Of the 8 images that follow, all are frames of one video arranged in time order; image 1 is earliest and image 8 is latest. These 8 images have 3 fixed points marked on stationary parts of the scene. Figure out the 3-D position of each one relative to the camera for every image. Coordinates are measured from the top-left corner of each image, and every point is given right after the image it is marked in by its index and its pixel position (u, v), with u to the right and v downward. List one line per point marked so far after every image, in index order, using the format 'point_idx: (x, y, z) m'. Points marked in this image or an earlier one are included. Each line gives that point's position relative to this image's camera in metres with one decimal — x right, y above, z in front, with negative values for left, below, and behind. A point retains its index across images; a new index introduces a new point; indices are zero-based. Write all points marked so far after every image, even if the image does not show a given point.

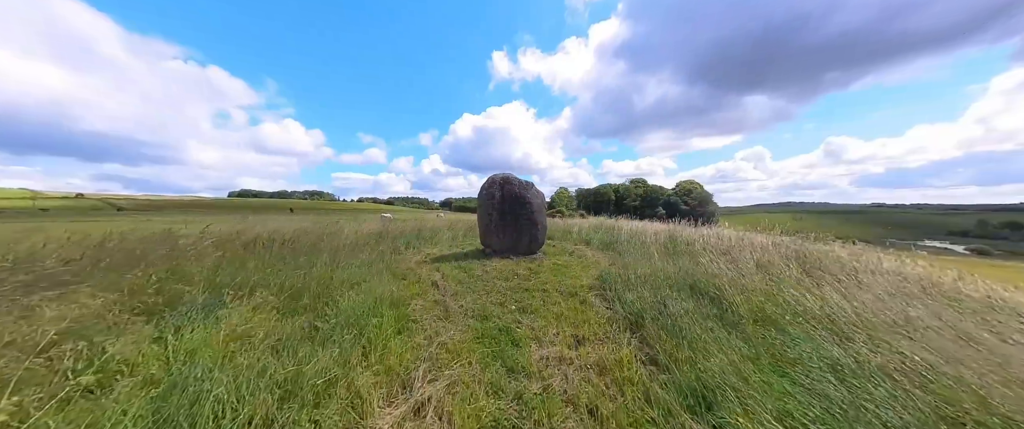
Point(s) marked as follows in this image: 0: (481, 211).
0: (-0.7, +0.1, +6.5) m
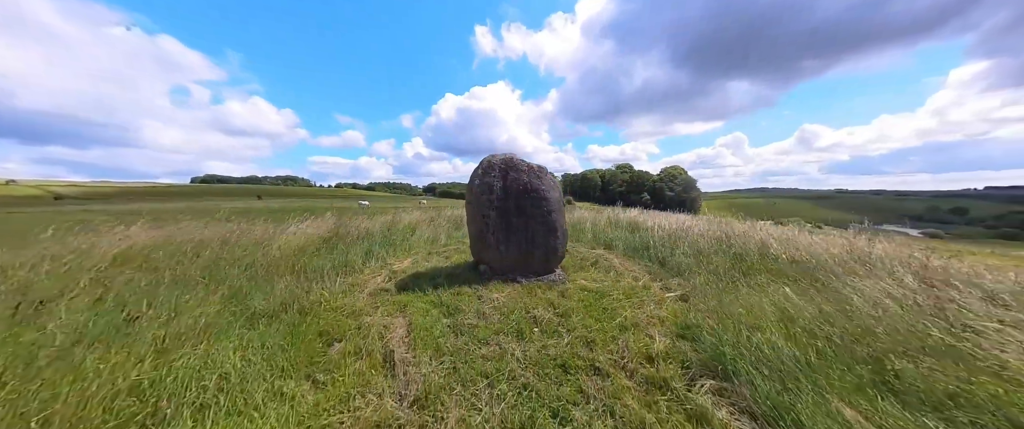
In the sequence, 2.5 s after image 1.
0: (-0.6, +0.1, +4.3) m
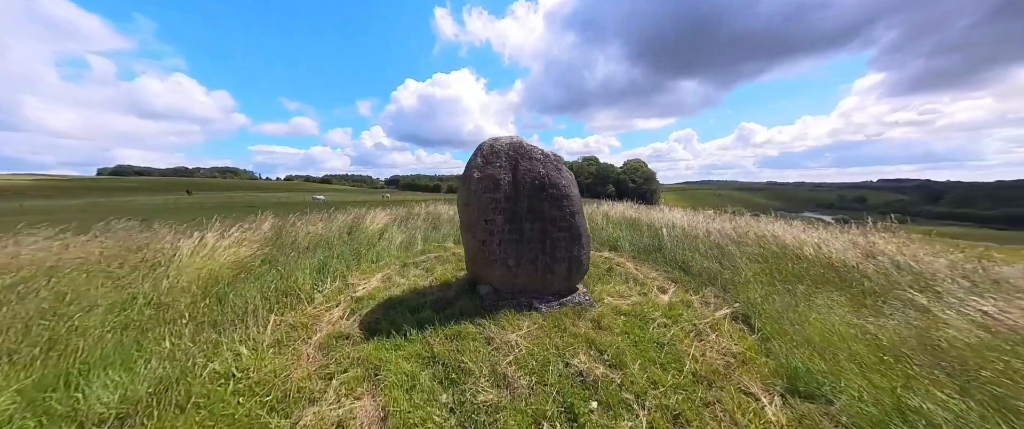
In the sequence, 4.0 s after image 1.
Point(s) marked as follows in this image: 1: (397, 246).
0: (-0.5, 0.0, +3.1) m
1: (-2.0, -0.5, +4.9) m
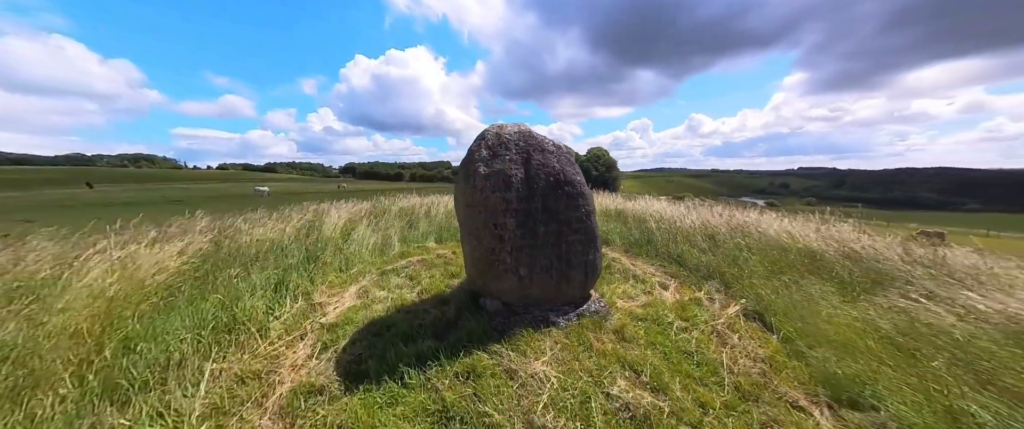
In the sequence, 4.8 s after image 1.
0: (-0.4, 0.0, +2.6) m
1: (-2.1, -0.5, +4.2) m
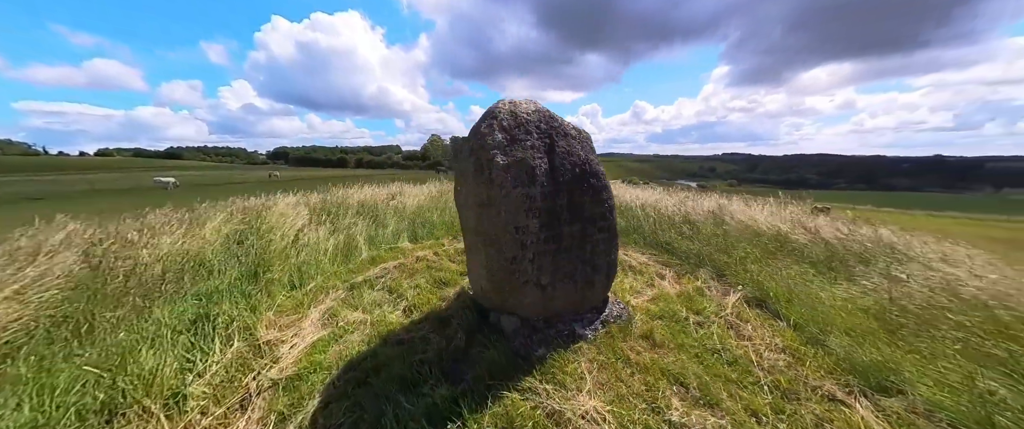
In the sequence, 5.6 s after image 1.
0: (-0.2, 0.0, +2.0) m
1: (-2.1, -0.5, +3.4) m
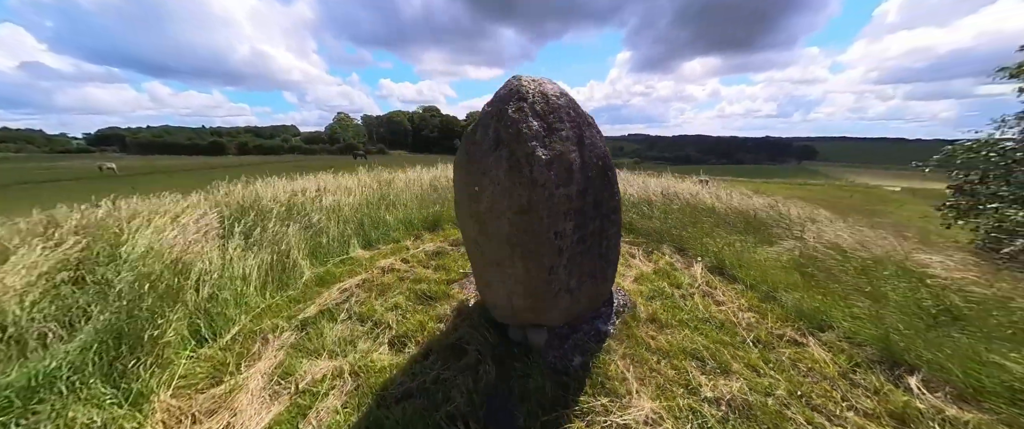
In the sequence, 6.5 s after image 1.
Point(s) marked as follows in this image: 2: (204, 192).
0: (0.0, 0.0, +1.6) m
1: (-2.2, -0.6, +2.4) m
2: (-4.0, +0.3, +3.9) m
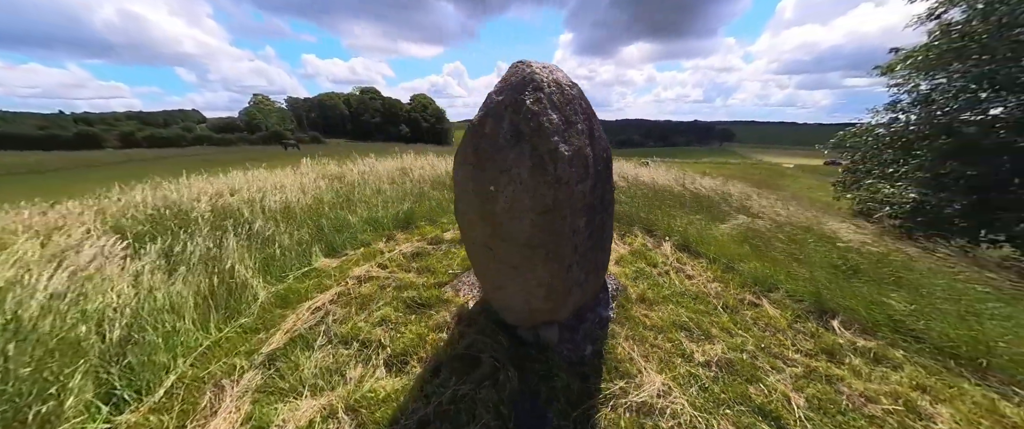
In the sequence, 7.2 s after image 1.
0: (+0.1, 0.0, +1.4) m
1: (-2.2, -0.7, +1.9) m
2: (-4.2, +0.1, +3.0) m
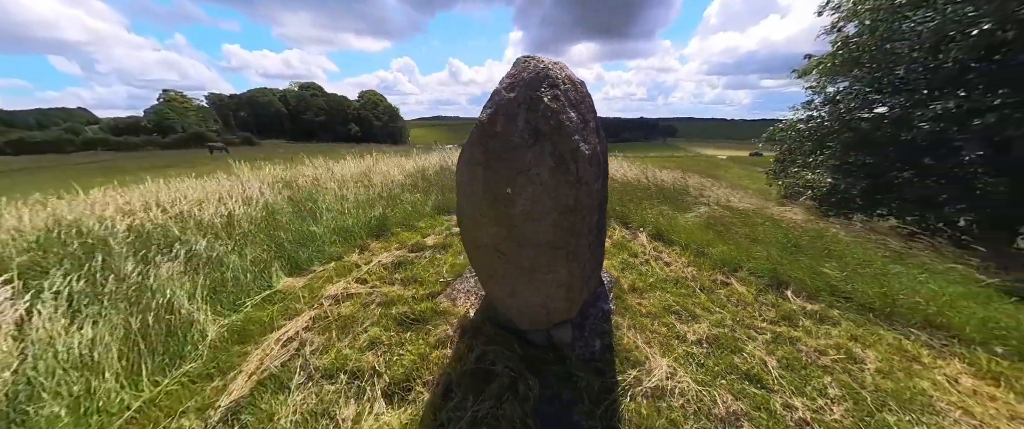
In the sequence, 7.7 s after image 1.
0: (+0.2, 0.0, +1.3) m
1: (-2.1, -0.8, +1.5) m
2: (-4.3, -0.1, +2.3) m
